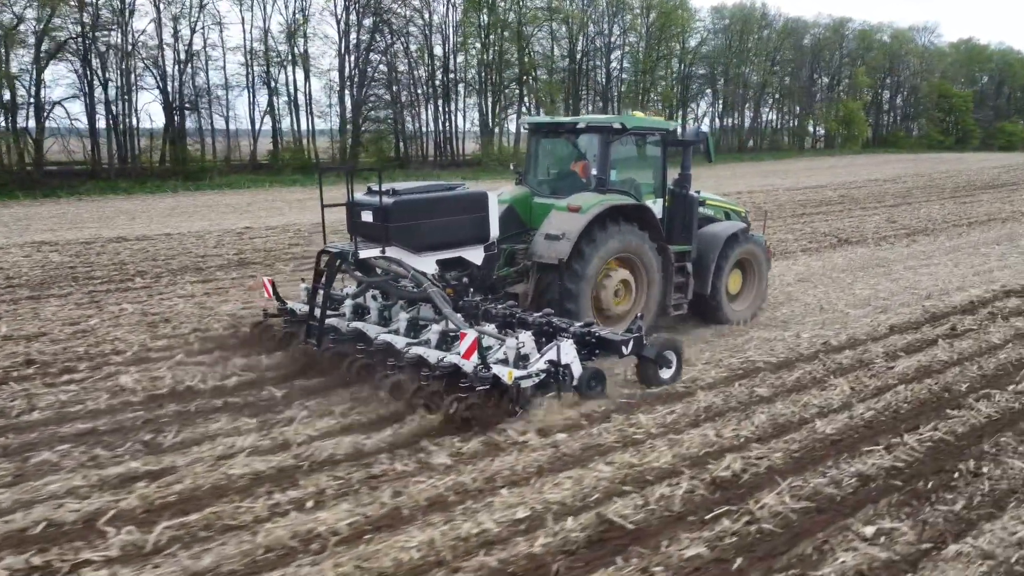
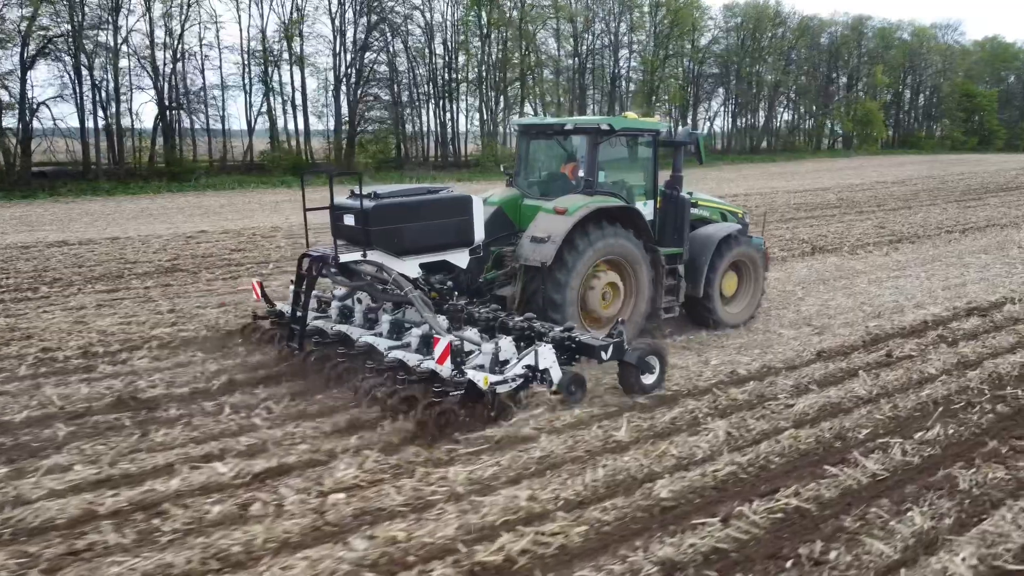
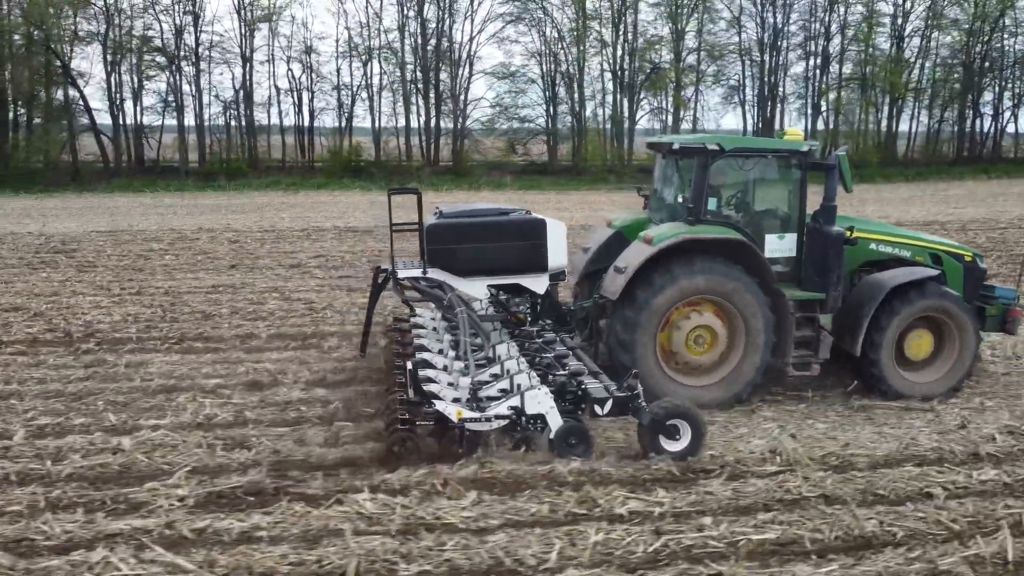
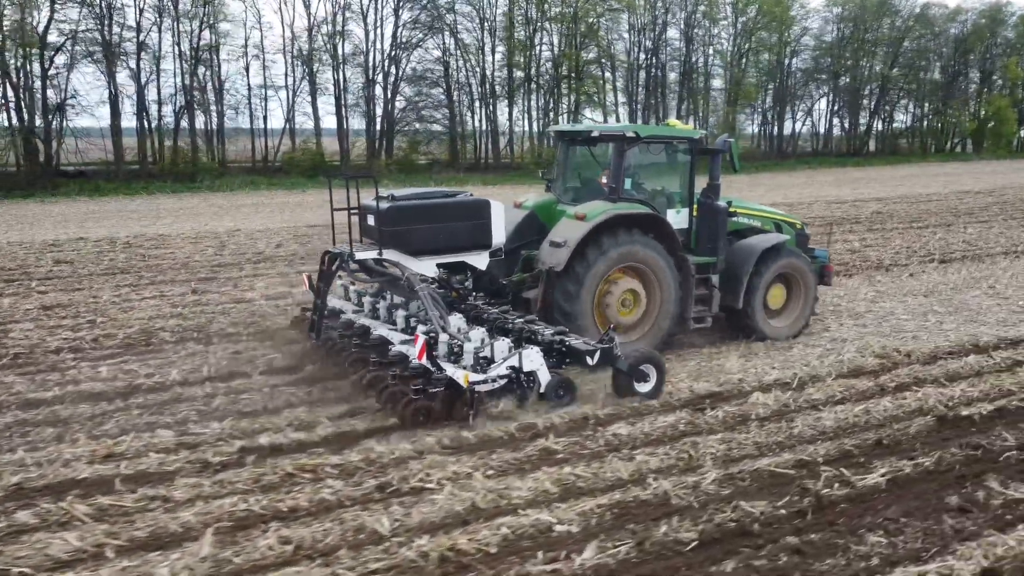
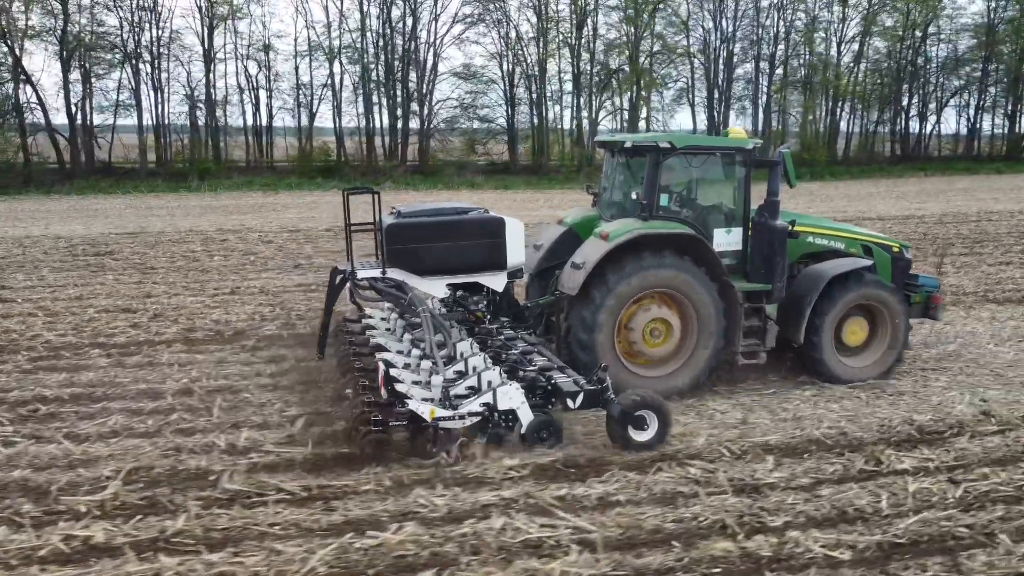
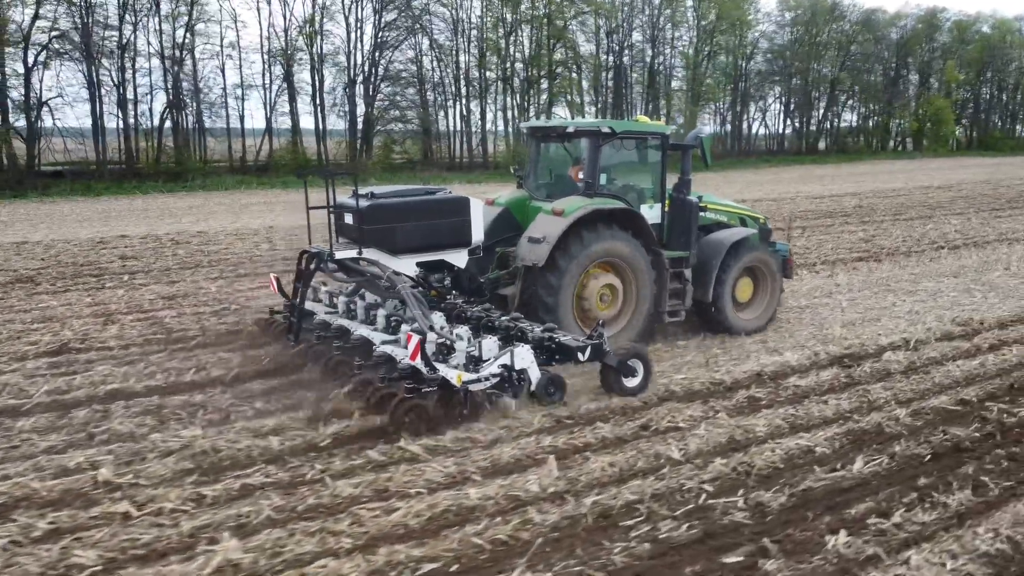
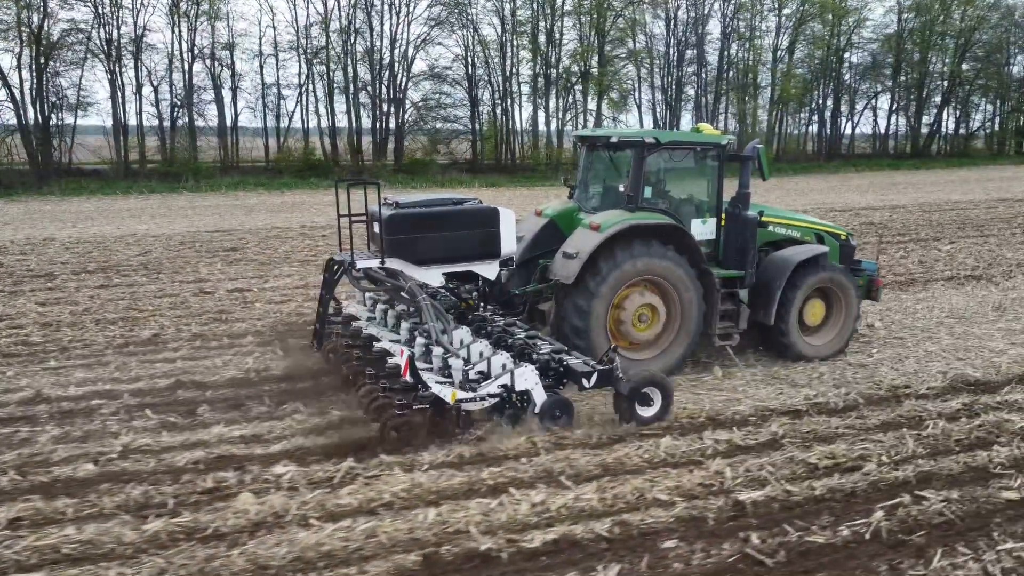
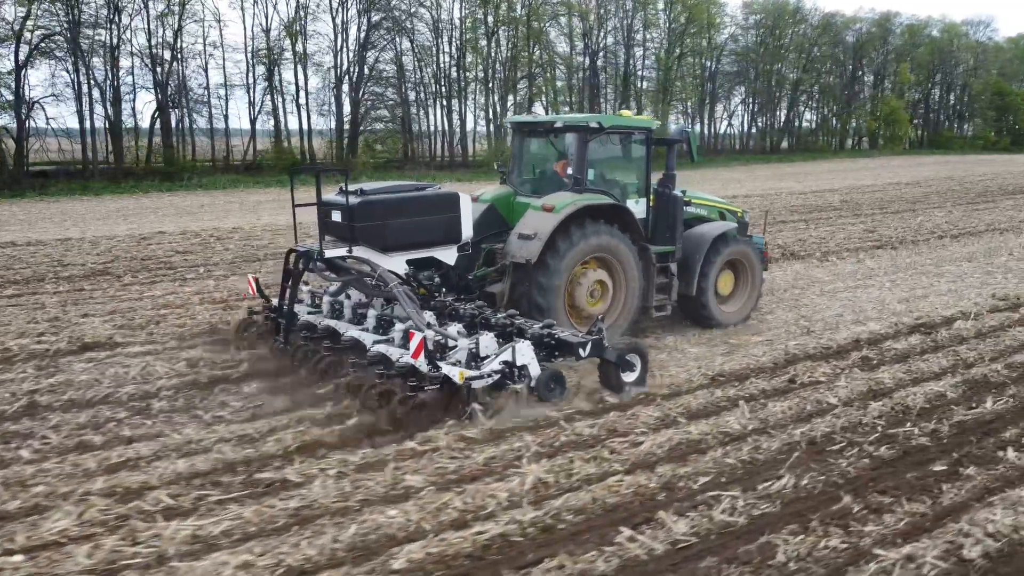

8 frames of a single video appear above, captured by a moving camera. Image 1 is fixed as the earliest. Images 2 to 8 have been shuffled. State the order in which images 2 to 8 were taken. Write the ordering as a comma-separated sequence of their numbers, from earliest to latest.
2, 8, 6, 4, 7, 5, 3
